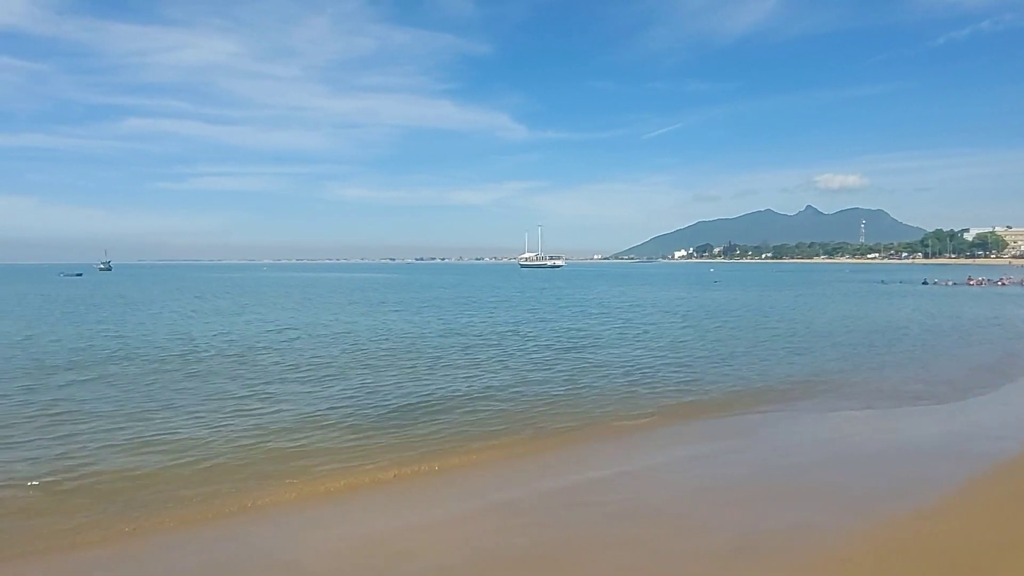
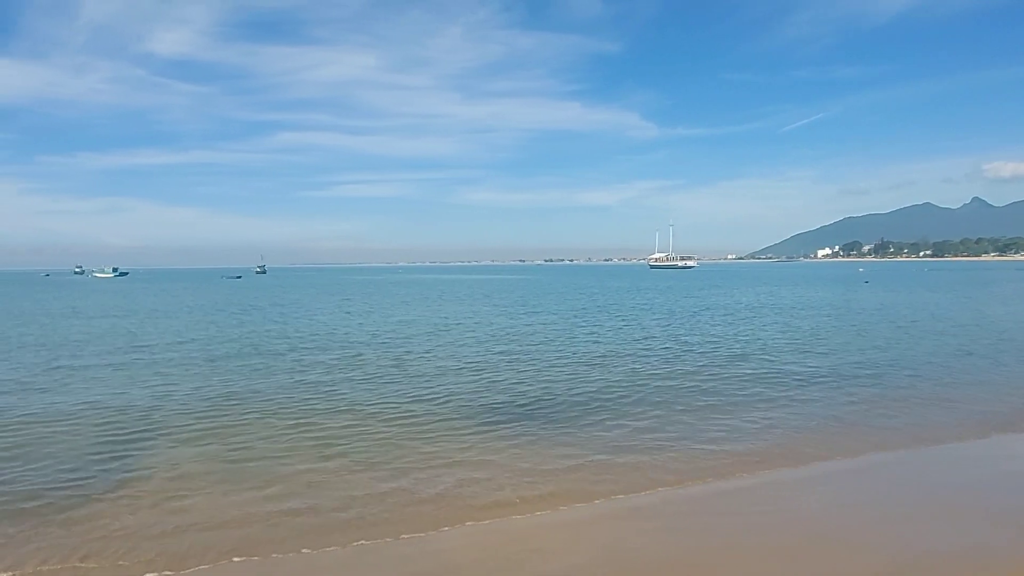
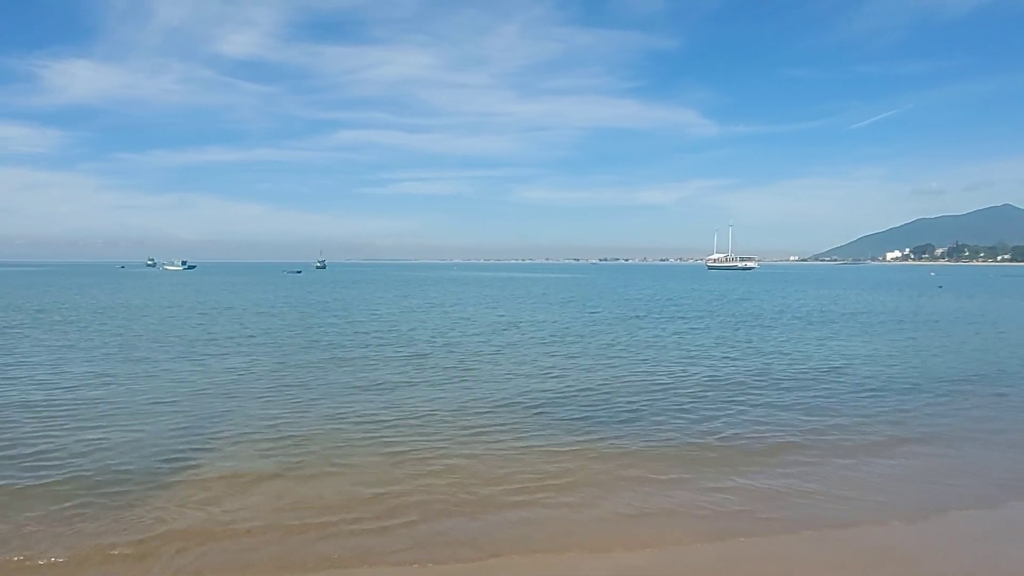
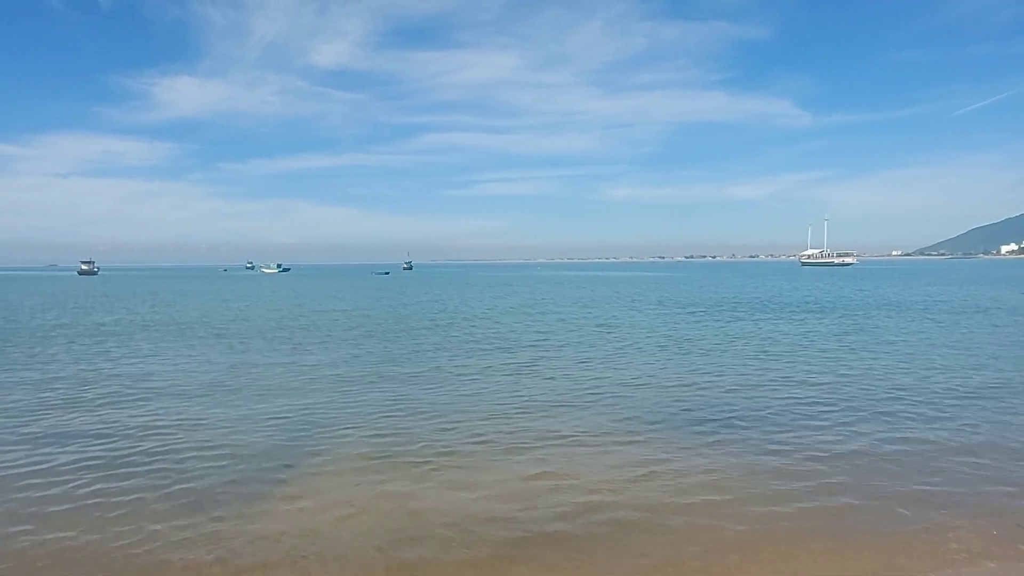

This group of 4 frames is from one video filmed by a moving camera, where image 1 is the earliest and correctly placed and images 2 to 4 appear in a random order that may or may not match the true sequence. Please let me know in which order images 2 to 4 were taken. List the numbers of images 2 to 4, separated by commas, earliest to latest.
2, 3, 4
